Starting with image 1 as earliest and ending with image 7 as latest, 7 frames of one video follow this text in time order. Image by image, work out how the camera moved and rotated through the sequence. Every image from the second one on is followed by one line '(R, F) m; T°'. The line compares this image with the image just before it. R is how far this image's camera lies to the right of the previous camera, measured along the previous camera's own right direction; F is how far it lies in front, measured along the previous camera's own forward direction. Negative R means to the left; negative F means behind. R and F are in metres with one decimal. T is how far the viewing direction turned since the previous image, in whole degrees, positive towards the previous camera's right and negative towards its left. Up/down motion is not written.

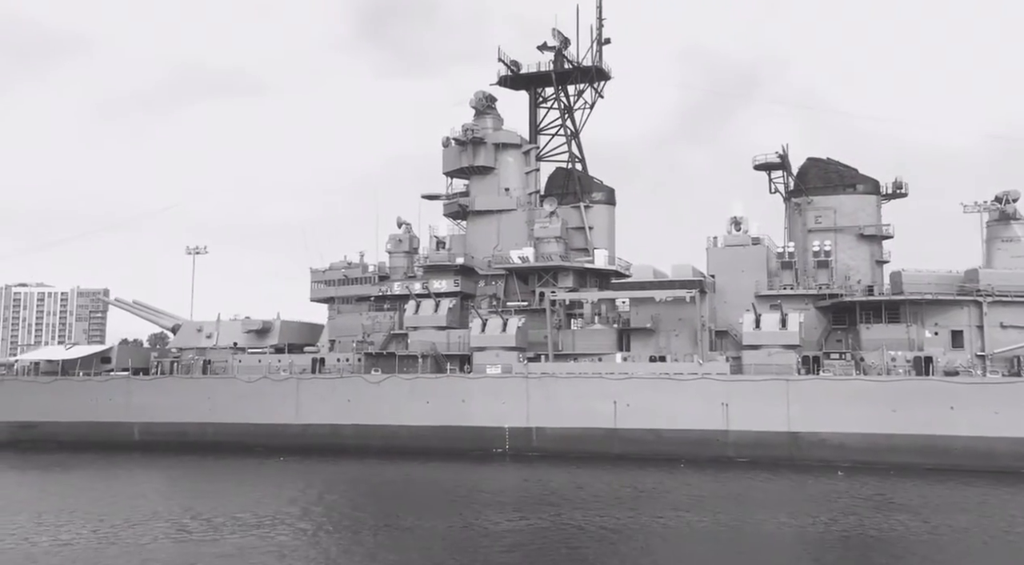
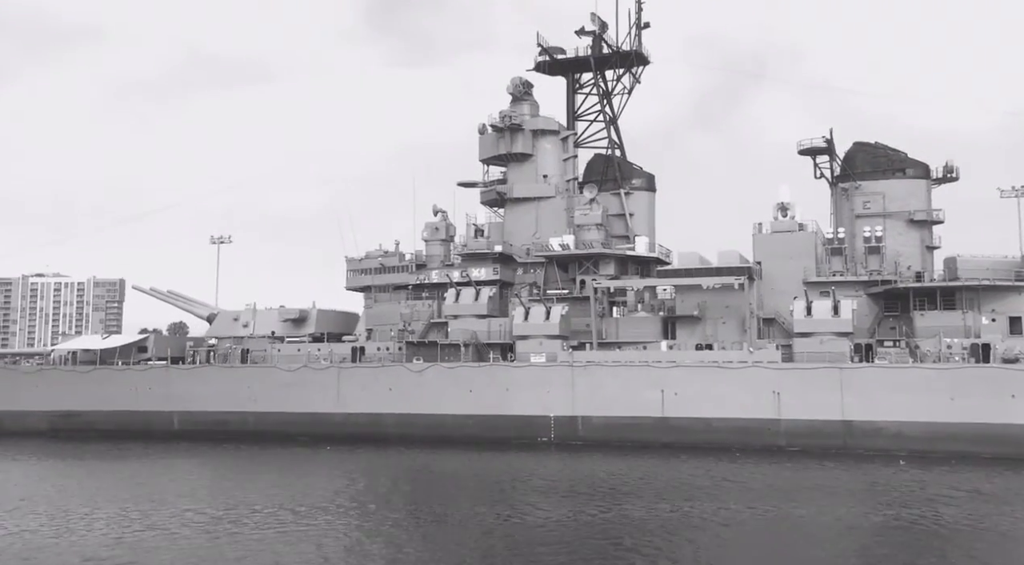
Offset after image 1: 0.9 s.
(-0.6, +0.2) m; -1°
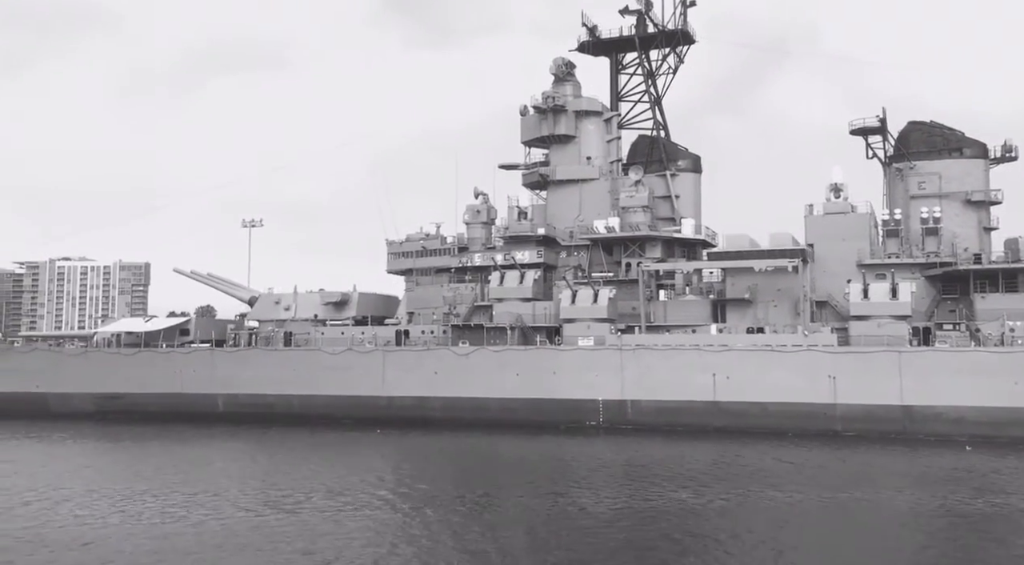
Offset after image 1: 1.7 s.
(-0.5, +0.2) m; -2°
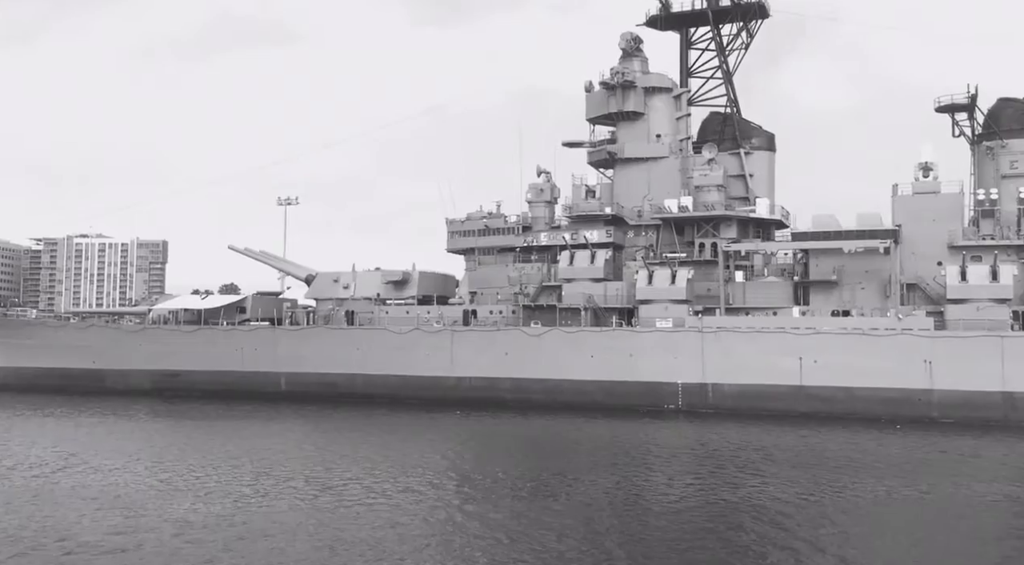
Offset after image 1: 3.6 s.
(-1.2, +0.4) m; -1°
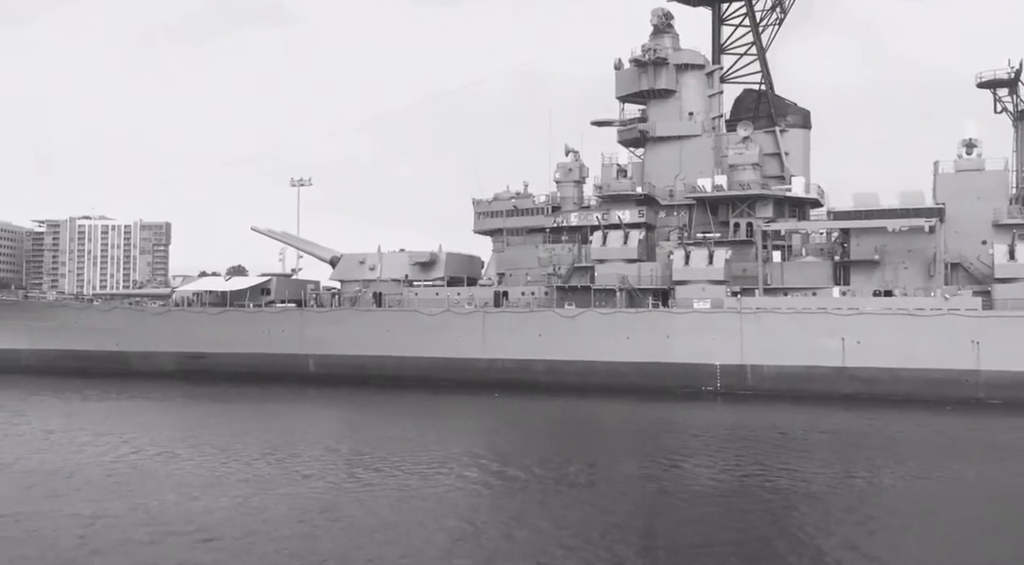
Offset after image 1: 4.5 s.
(-0.6, +0.3) m; -1°
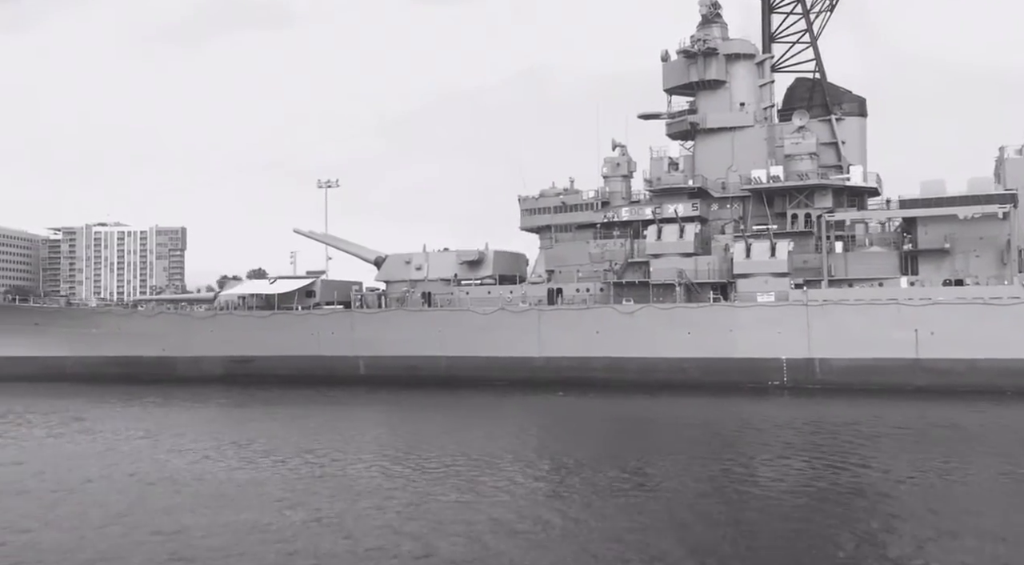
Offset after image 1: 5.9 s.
(-0.8, +0.3) m; -1°
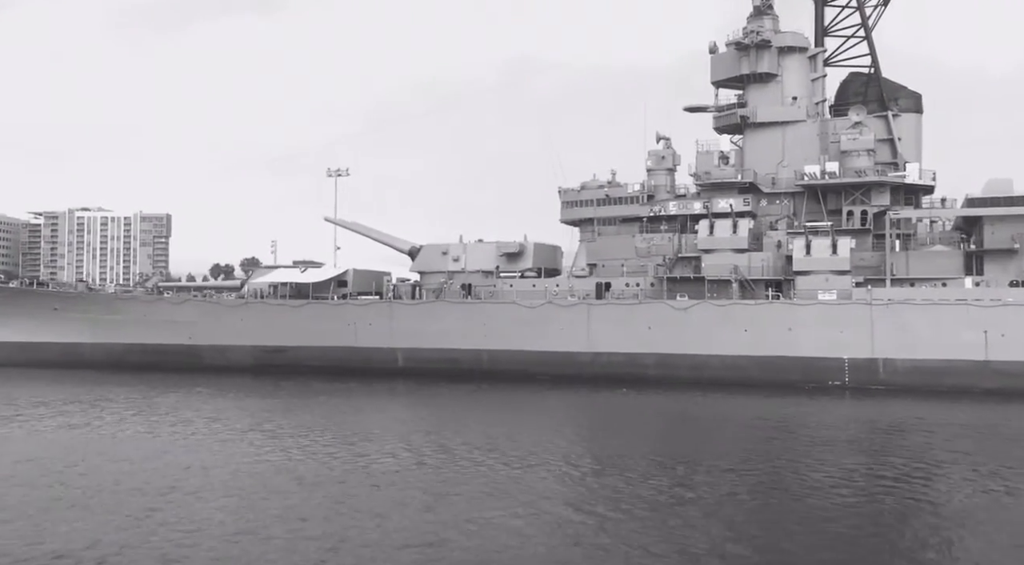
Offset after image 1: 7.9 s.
(-1.3, +0.4) m; 0°
